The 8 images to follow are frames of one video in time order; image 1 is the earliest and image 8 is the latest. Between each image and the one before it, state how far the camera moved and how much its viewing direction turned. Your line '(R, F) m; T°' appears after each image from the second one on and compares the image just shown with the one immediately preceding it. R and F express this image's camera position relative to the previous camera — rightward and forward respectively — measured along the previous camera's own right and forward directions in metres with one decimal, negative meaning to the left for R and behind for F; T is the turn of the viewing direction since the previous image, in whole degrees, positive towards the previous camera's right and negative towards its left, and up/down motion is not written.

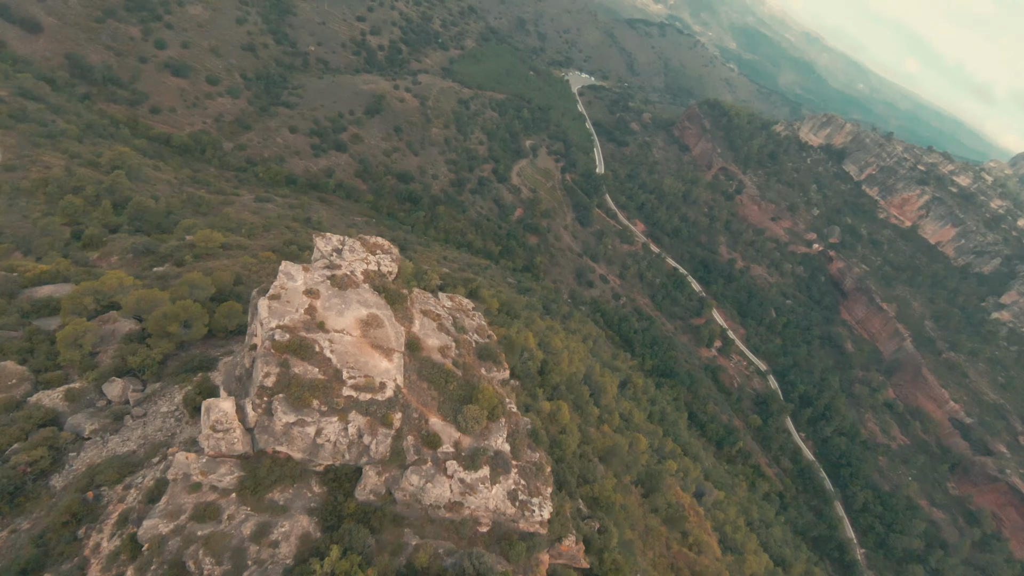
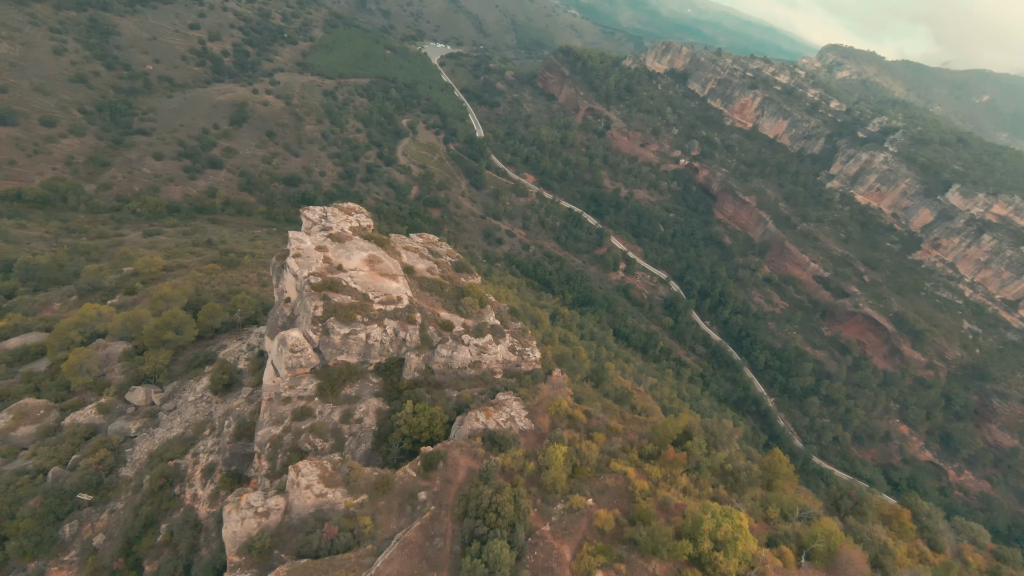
(-3.2, -6.2) m; +10°
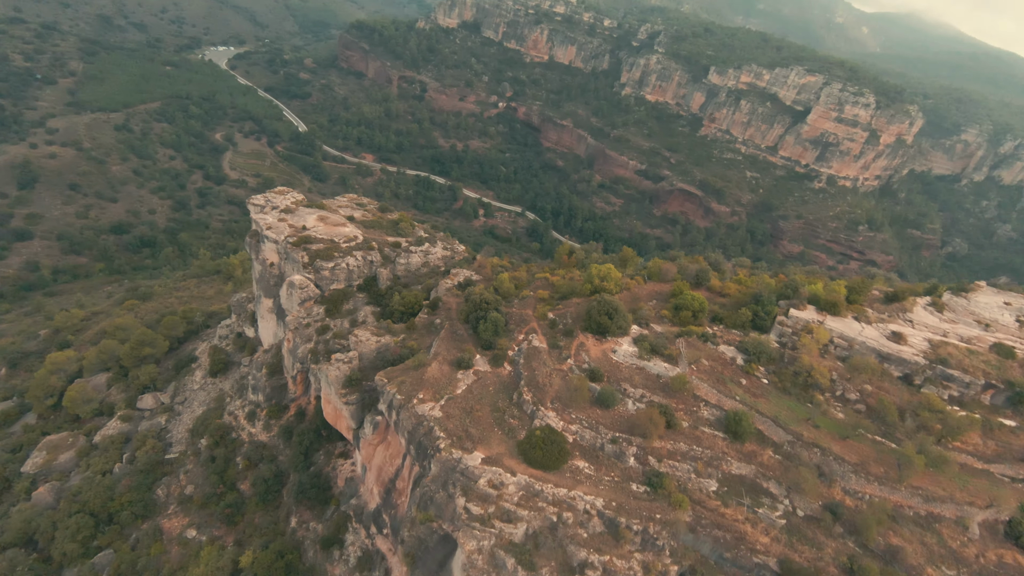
(-4.6, -9.5) m; +14°
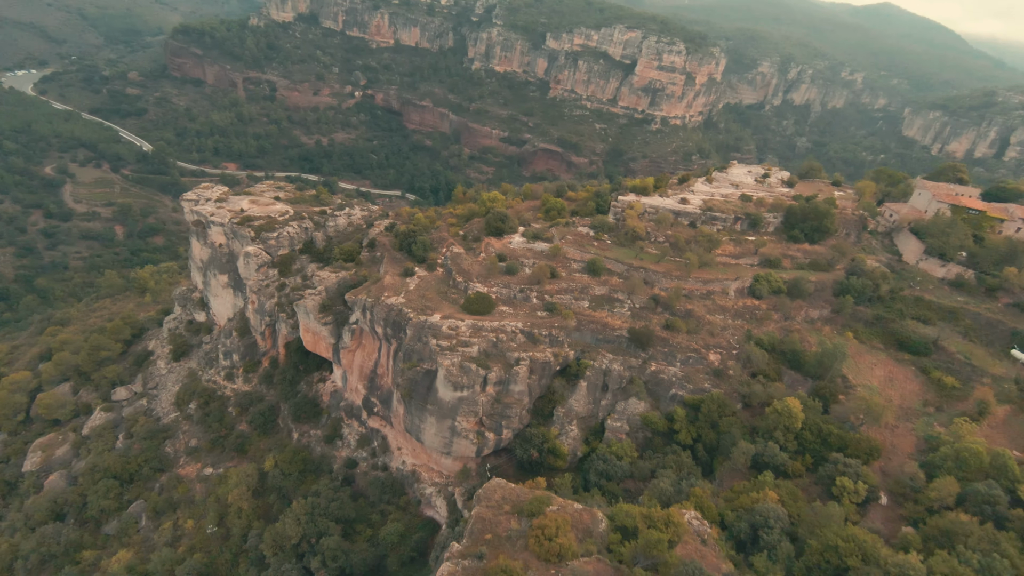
(-2.4, -8.8) m; +12°
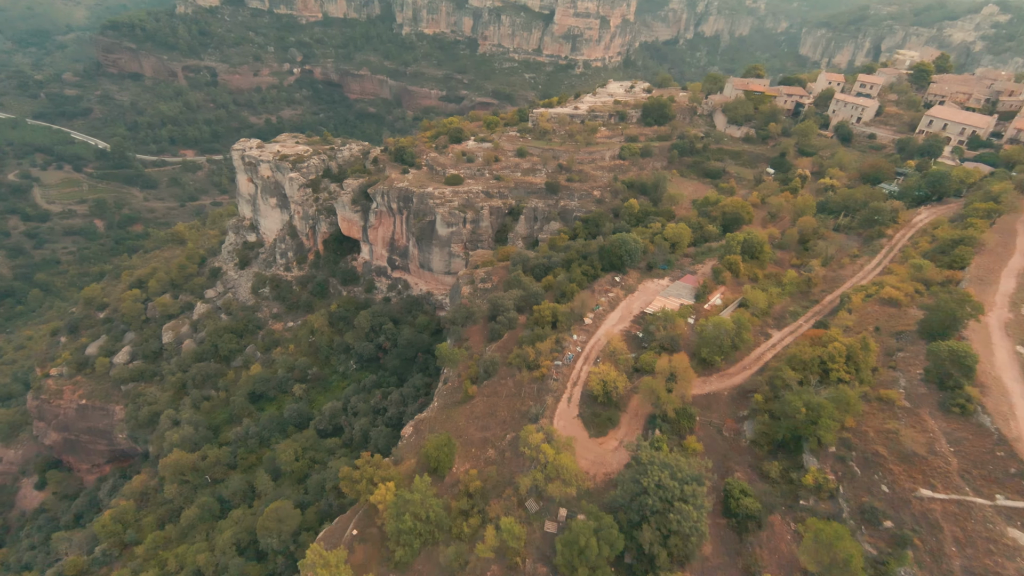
(-1.3, -17.9) m; +4°
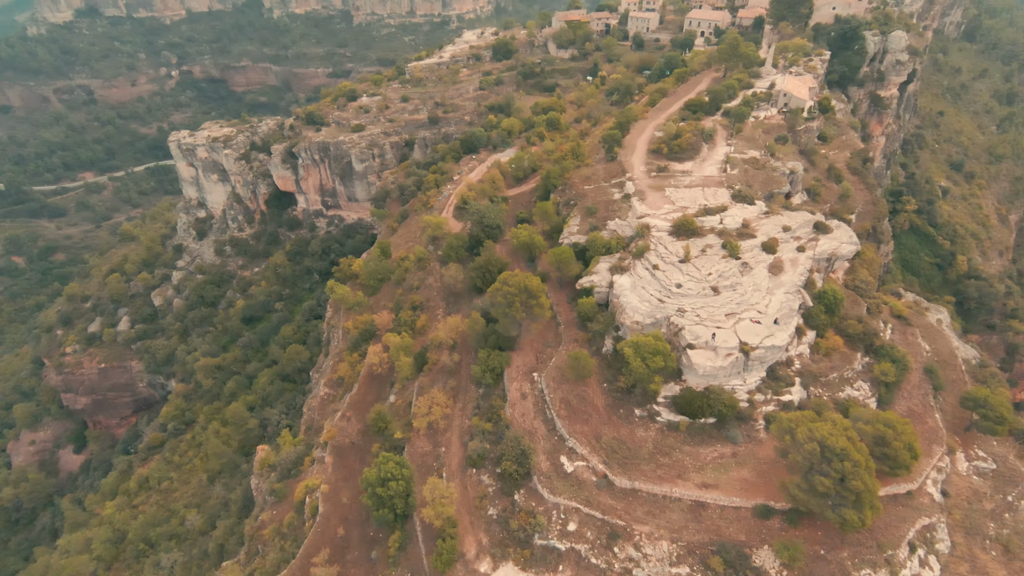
(+1.3, -16.3) m; +6°
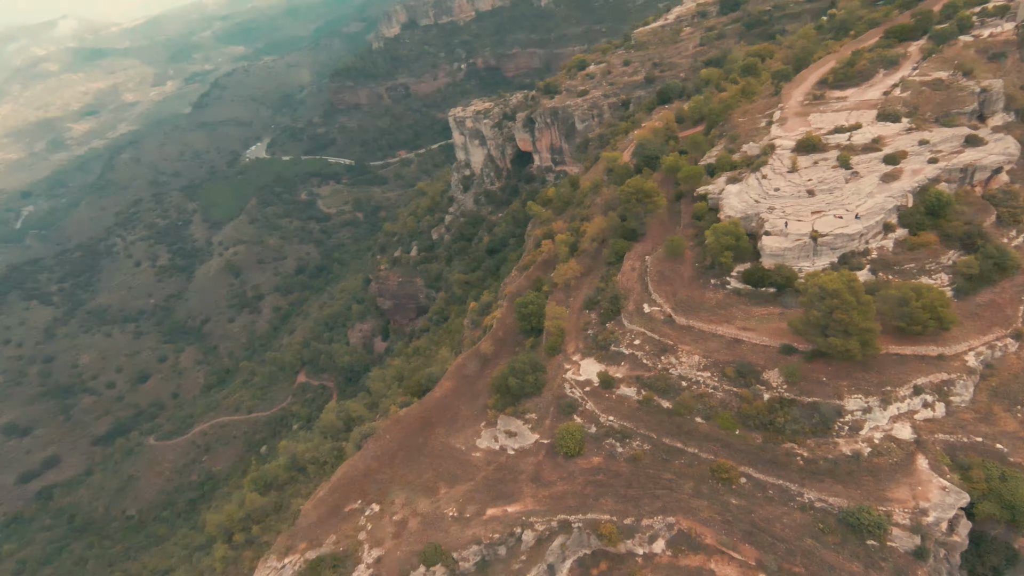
(+7.0, -6.9) m; -27°
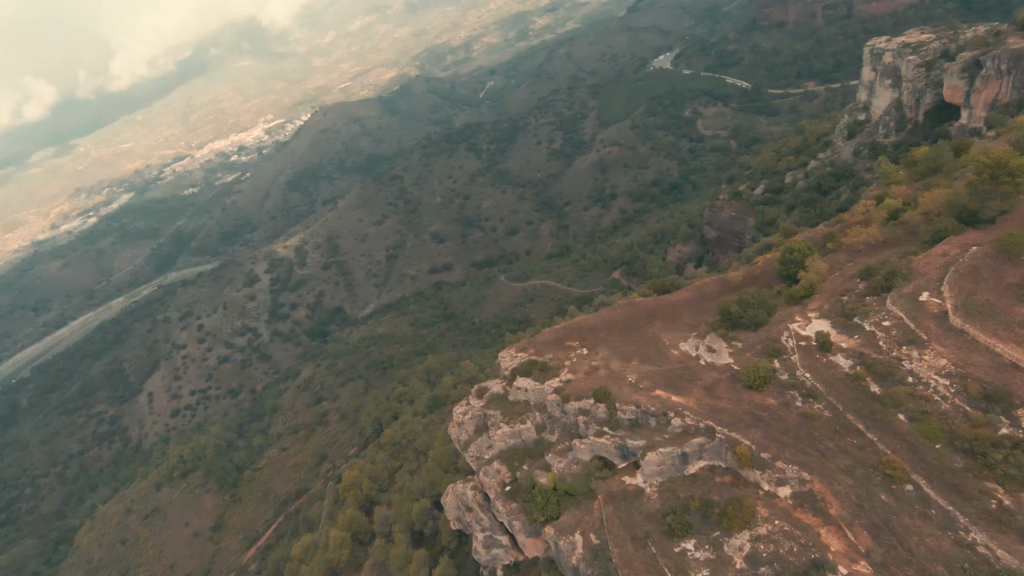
(+5.3, -2.9) m; -35°
